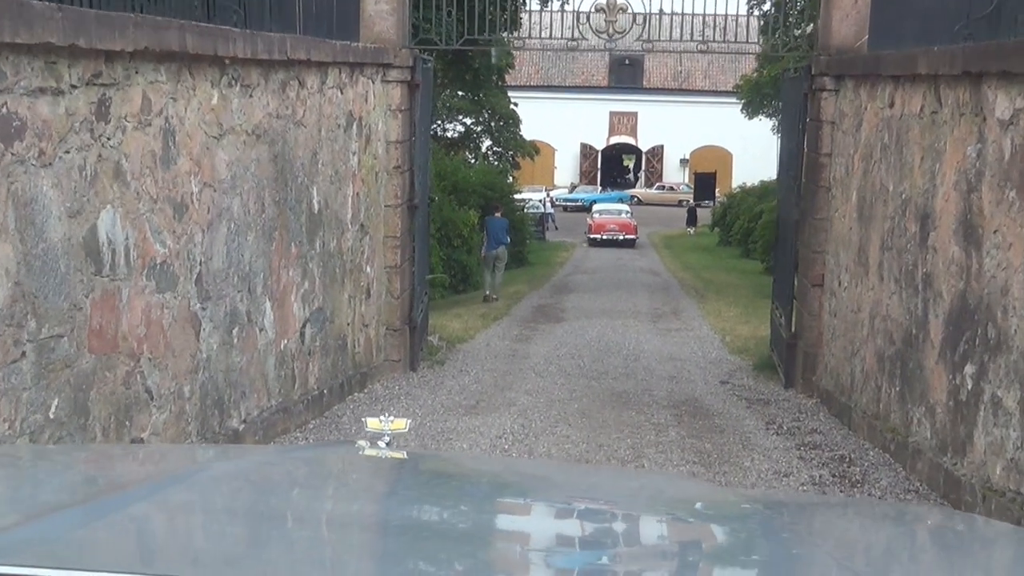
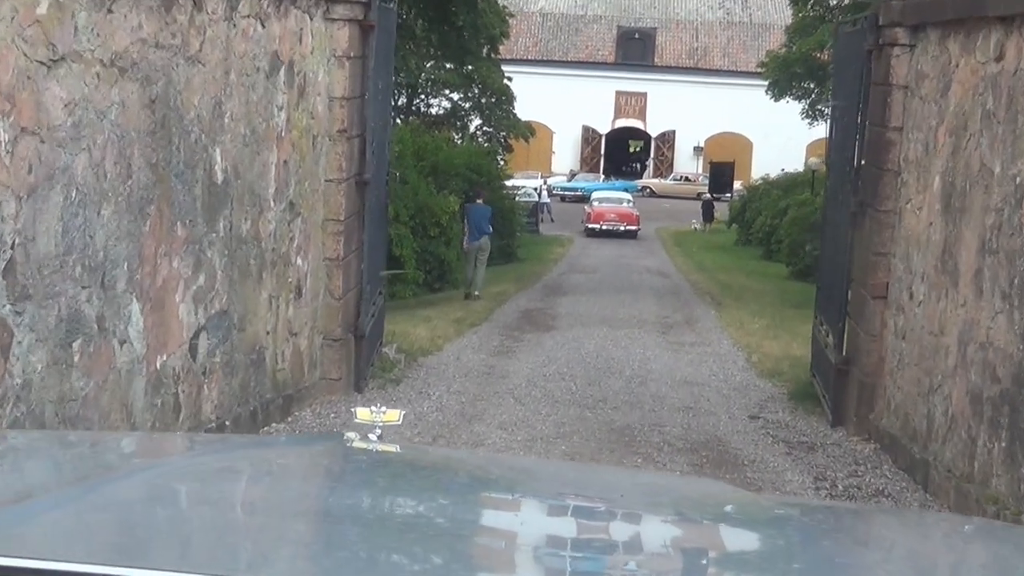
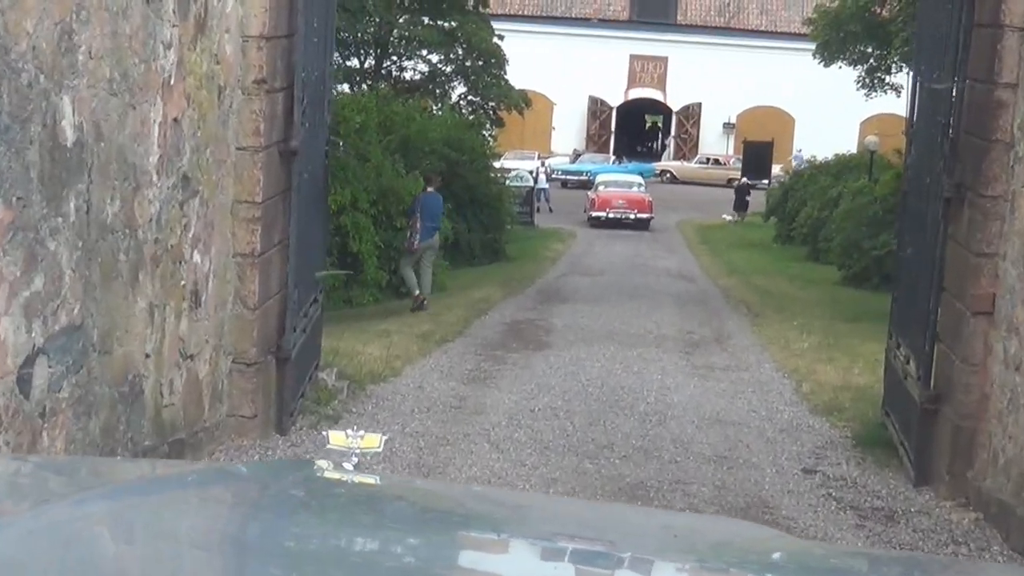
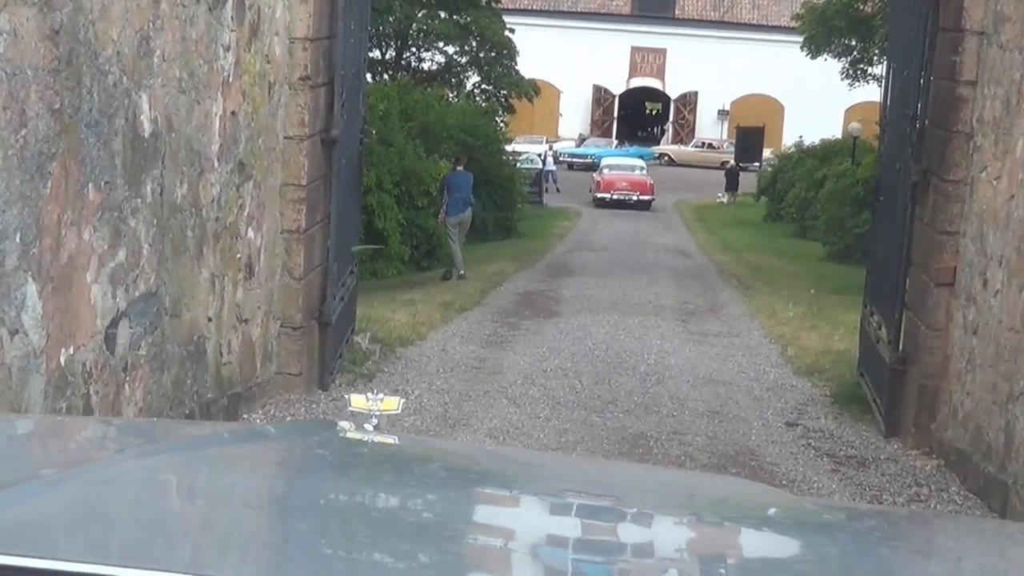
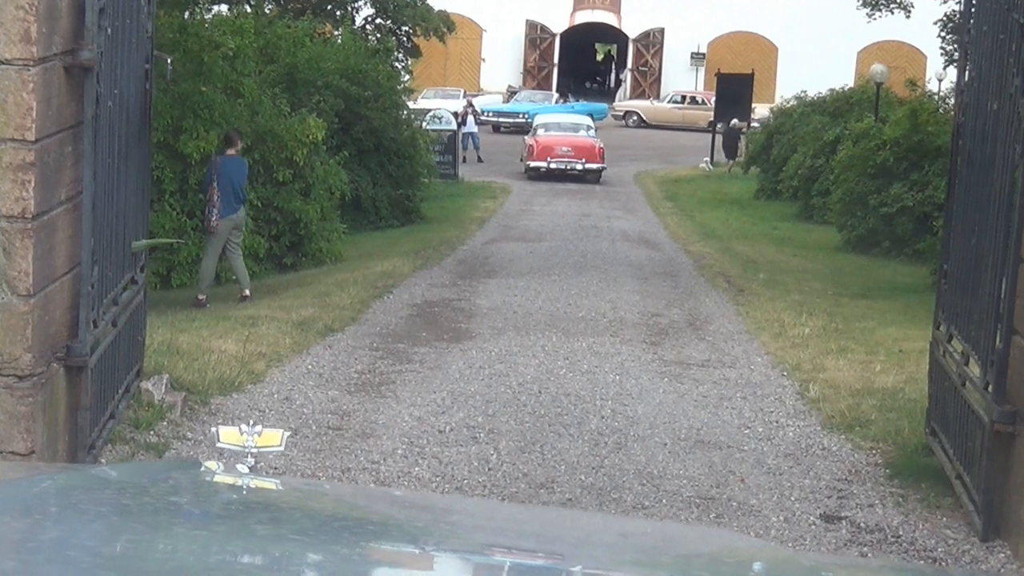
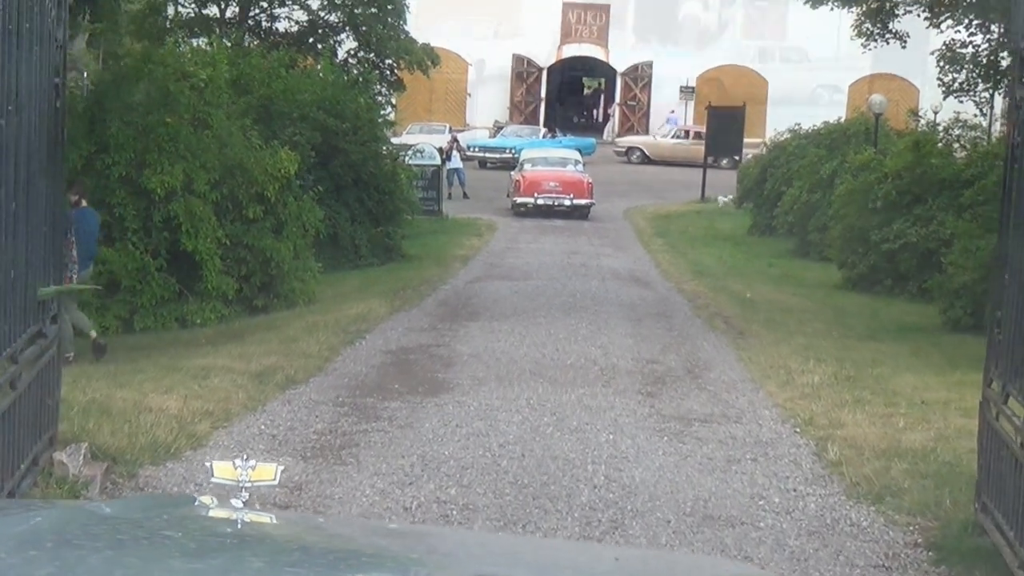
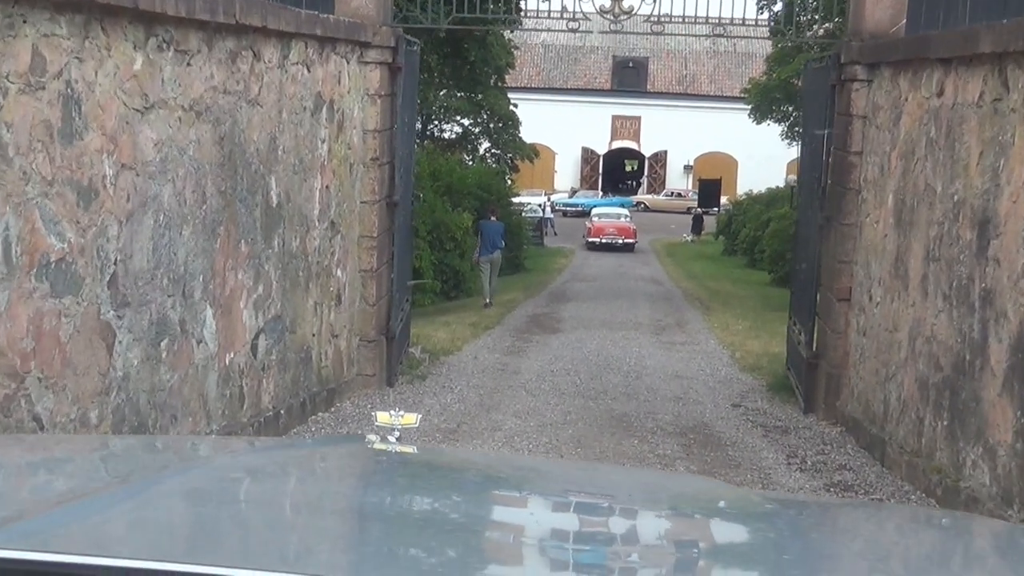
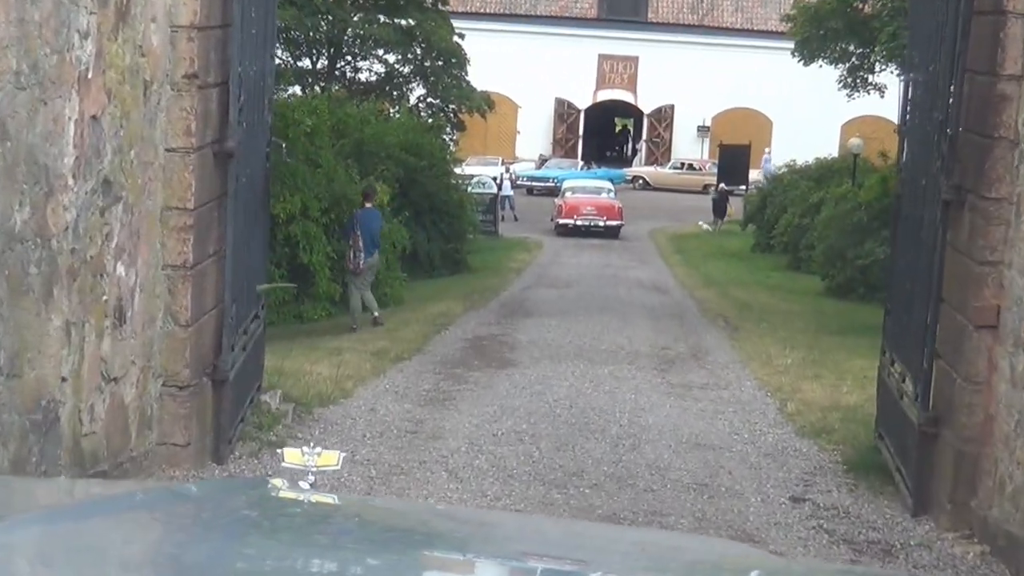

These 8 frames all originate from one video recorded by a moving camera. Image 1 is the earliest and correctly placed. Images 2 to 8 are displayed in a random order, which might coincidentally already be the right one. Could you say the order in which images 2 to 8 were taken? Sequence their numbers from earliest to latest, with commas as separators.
7, 2, 4, 3, 8, 5, 6
